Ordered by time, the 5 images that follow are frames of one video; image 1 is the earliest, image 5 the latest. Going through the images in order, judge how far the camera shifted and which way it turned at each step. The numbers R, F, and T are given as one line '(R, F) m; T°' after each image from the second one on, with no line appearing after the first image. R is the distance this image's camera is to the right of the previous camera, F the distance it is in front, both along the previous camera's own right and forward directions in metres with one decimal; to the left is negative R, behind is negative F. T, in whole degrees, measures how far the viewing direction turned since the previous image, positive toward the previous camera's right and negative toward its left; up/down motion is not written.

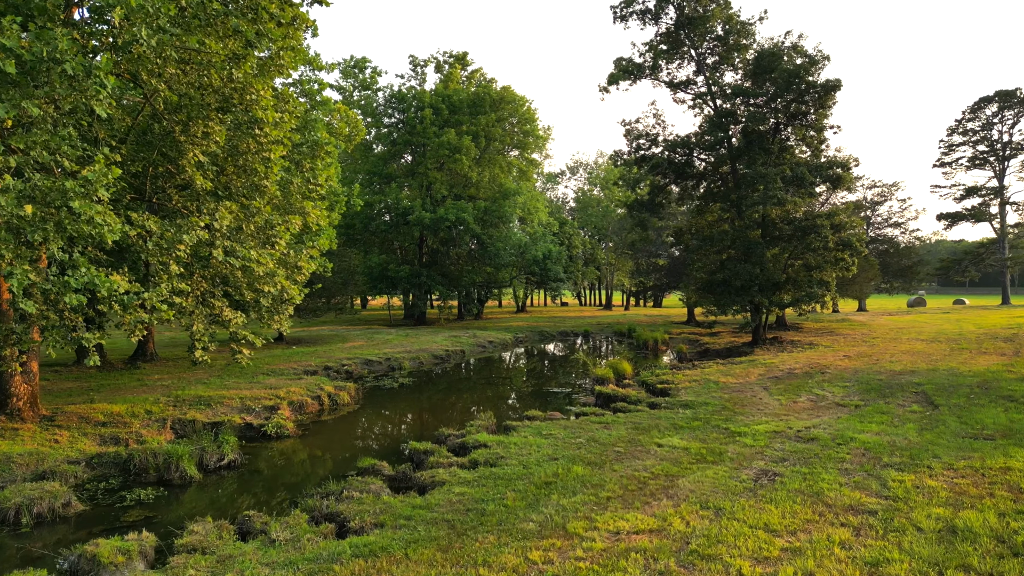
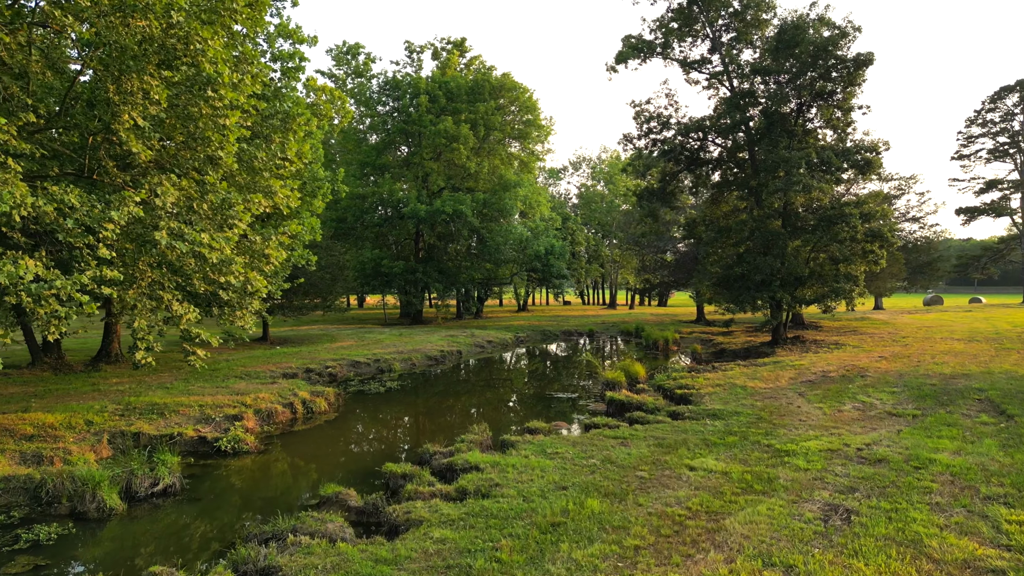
(0.0, +1.5) m; 0°
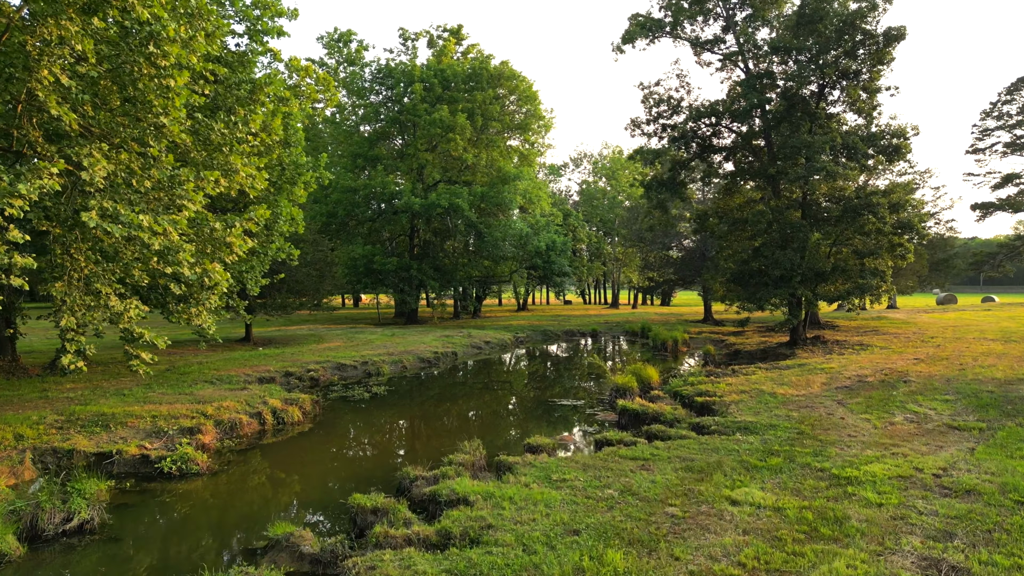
(0.0, +1.3) m; 0°
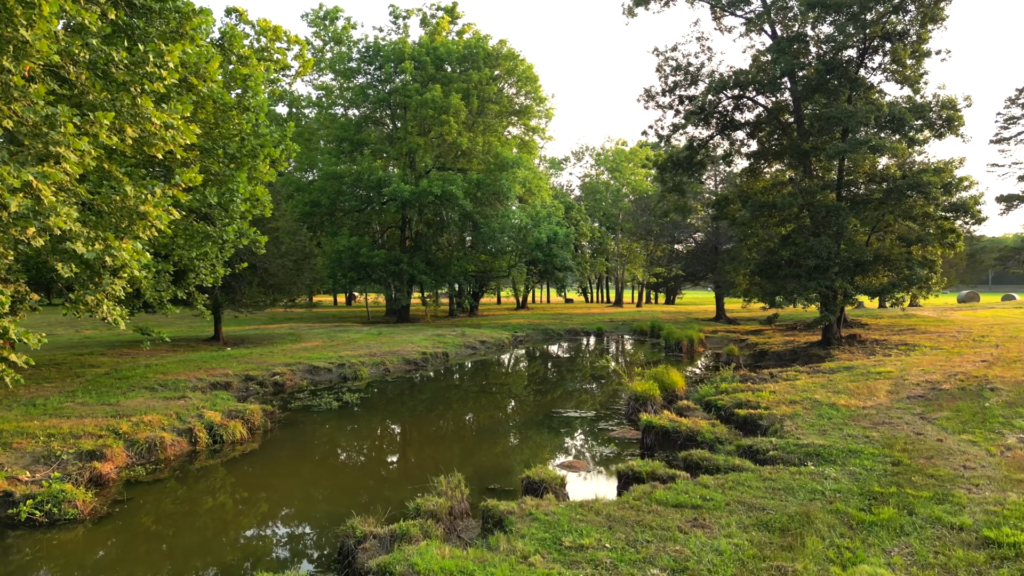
(0.0, +2.0) m; 0°
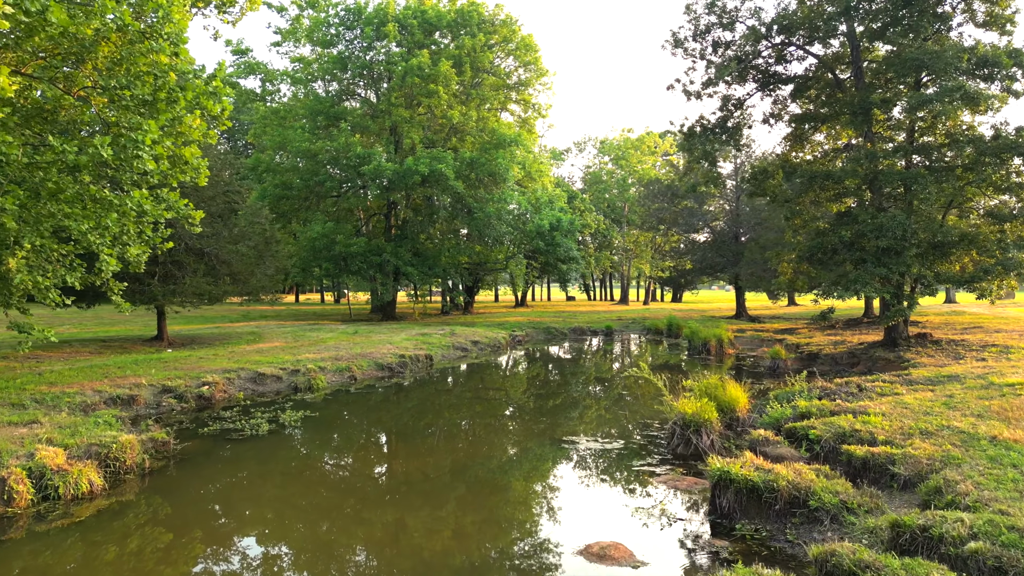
(0.0, +2.8) m; 0°
